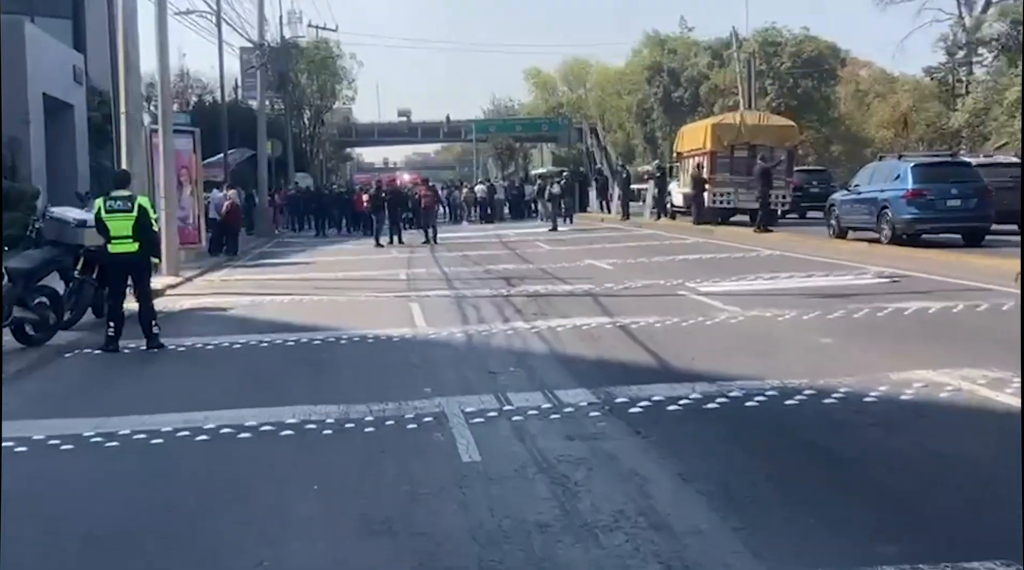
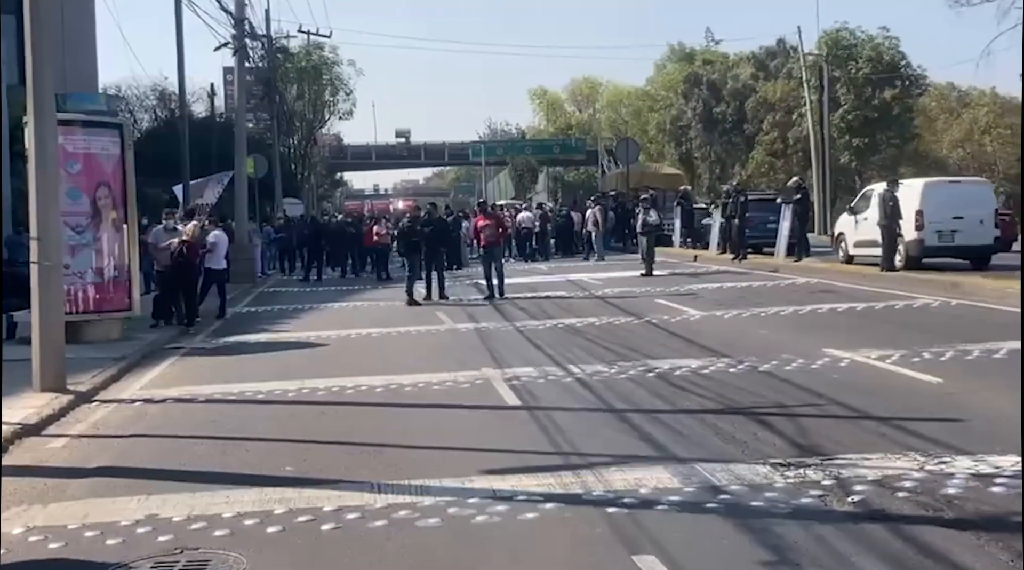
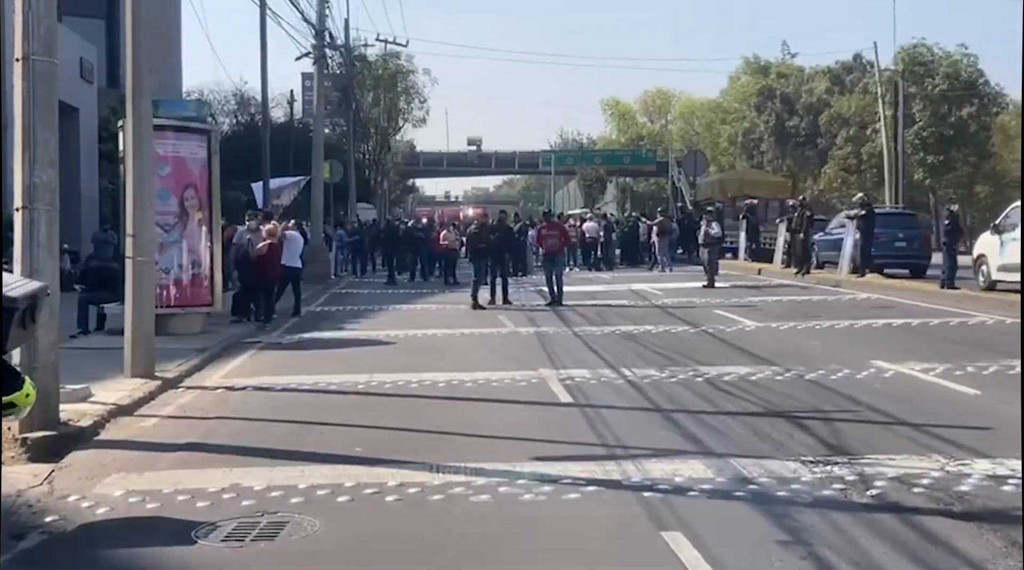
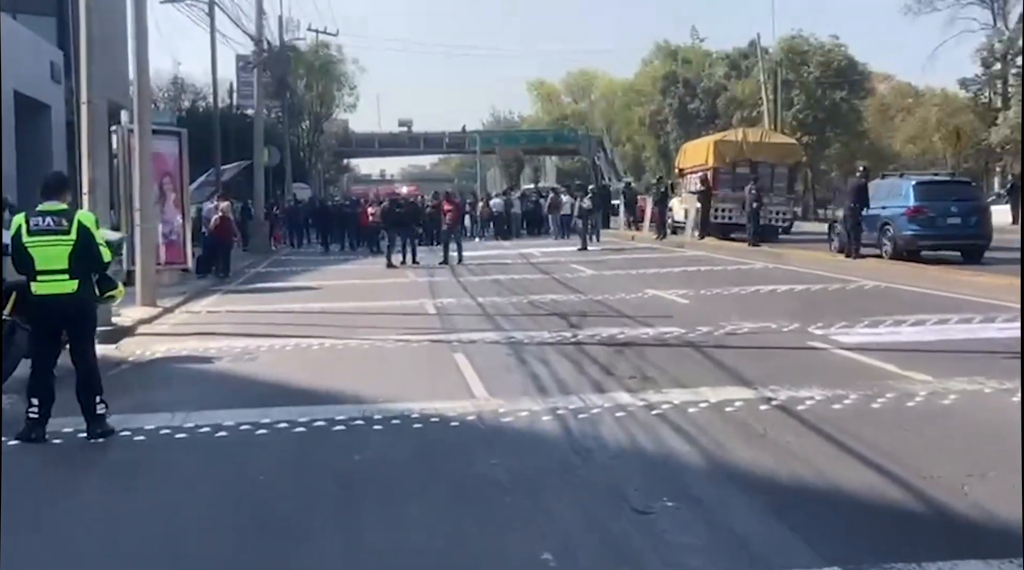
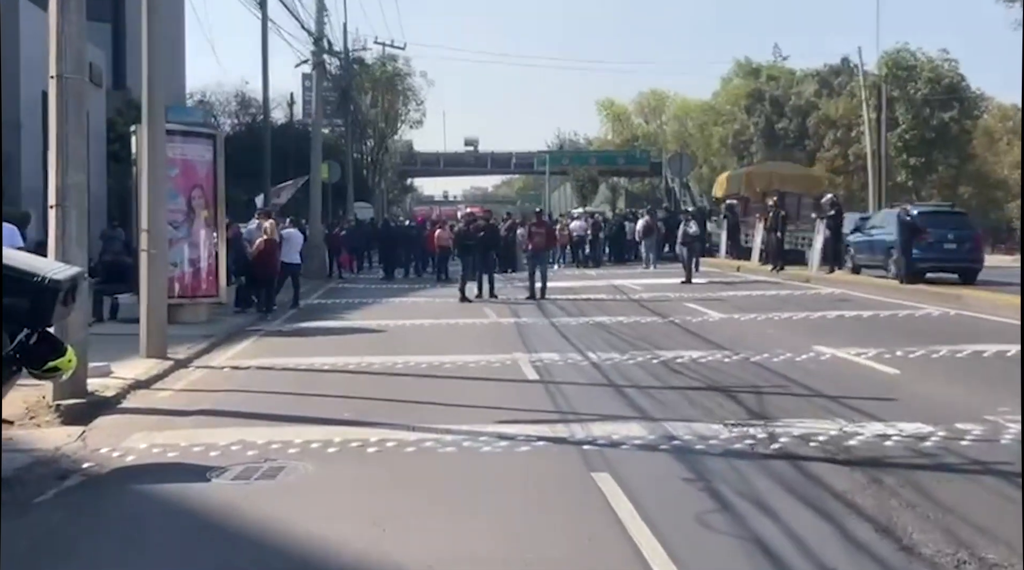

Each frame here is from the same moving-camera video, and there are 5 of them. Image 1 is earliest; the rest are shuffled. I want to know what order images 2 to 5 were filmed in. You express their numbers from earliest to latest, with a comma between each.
4, 5, 3, 2
